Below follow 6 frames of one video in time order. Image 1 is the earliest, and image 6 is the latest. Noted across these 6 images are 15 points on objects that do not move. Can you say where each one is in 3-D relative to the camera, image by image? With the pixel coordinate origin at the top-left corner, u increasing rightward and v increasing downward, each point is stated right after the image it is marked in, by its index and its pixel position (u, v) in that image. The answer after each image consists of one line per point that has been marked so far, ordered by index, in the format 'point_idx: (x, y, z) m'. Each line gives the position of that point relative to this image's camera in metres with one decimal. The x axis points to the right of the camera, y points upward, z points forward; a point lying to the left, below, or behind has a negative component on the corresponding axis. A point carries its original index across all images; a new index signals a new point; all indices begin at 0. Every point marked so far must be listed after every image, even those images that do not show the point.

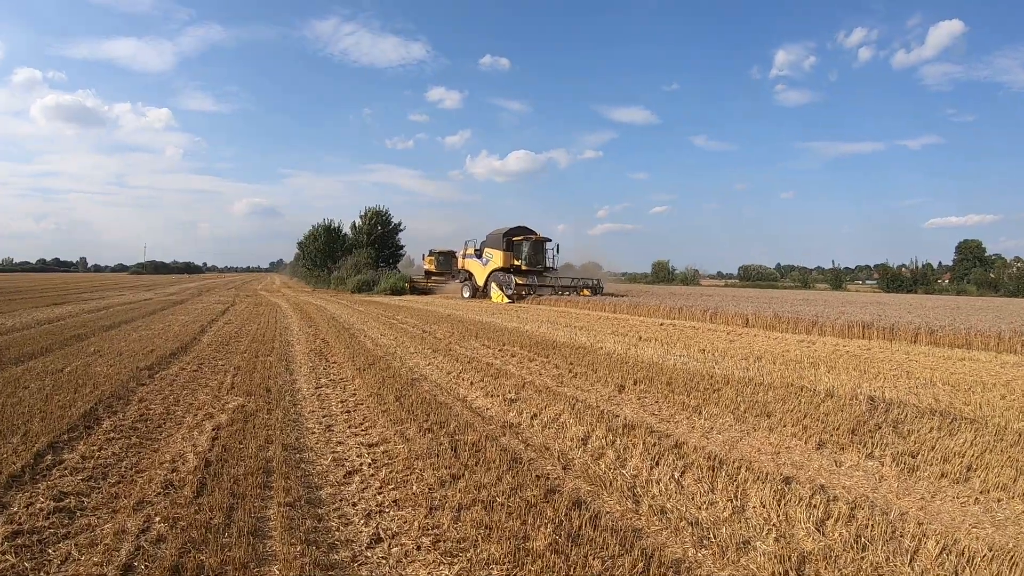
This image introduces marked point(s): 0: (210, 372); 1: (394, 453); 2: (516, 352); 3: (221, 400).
0: (-5.0, -1.4, +9.1) m
1: (-1.0, -1.4, +4.8) m
2: (+0.1, -1.2, +9.9) m
3: (-3.7, -1.5, +7.0) m
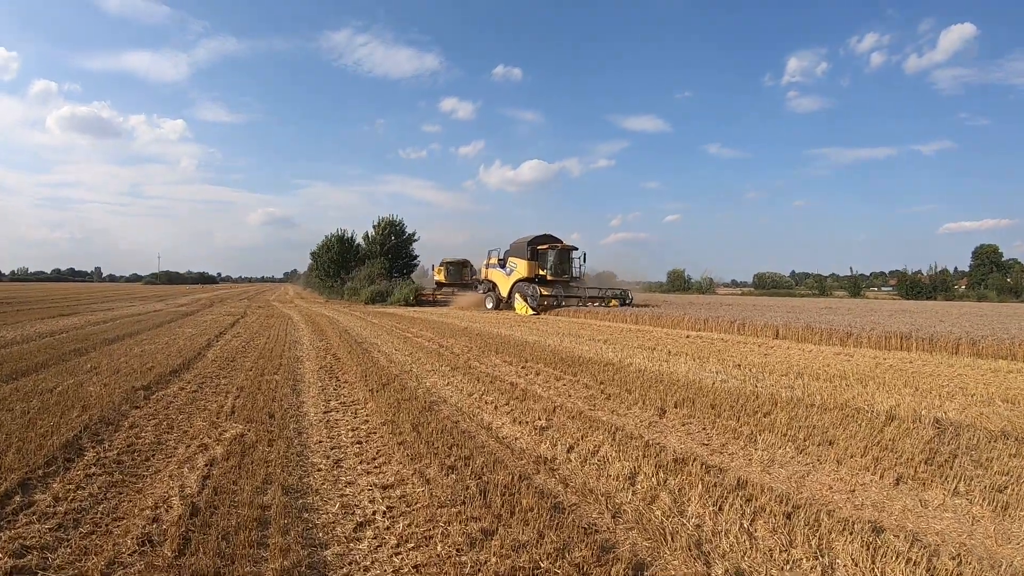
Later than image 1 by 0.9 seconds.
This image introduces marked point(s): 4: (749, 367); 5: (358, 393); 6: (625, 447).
0: (-4.6, -1.6, +8.4) m
1: (-0.7, -1.6, +4.1) m
2: (+0.5, -1.4, +9.2) m
3: (-3.4, -1.6, +6.4) m
4: (+4.4, -1.5, +10.2) m
5: (-2.1, -1.4, +7.5) m
6: (+1.1, -1.5, +5.2) m
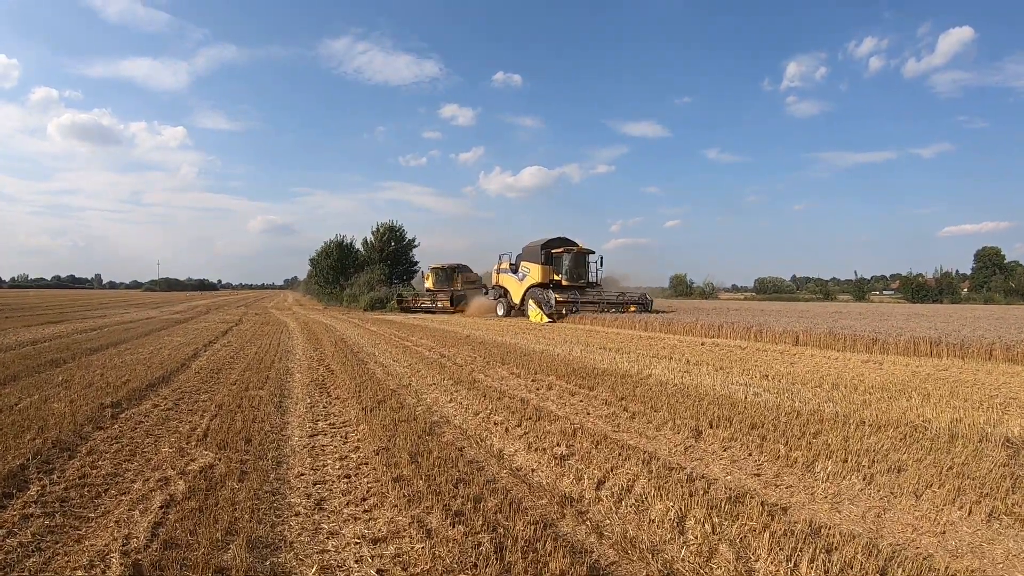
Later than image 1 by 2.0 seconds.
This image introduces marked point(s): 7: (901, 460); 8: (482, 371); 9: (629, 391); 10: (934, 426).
0: (-4.5, -1.7, +7.6) m
1: (-0.6, -1.6, +3.2) m
2: (+0.6, -1.4, +8.3) m
3: (-3.2, -1.7, +5.5) m
4: (+4.6, -1.5, +9.4) m
5: (-2.0, -1.5, +6.7) m
6: (+1.2, -1.5, +4.4) m
7: (+3.8, -1.7, +5.5) m
8: (-0.5, -1.4, +9.5) m
9: (+1.7, -1.5, +7.8) m
10: (+5.2, -1.7, +6.8) m
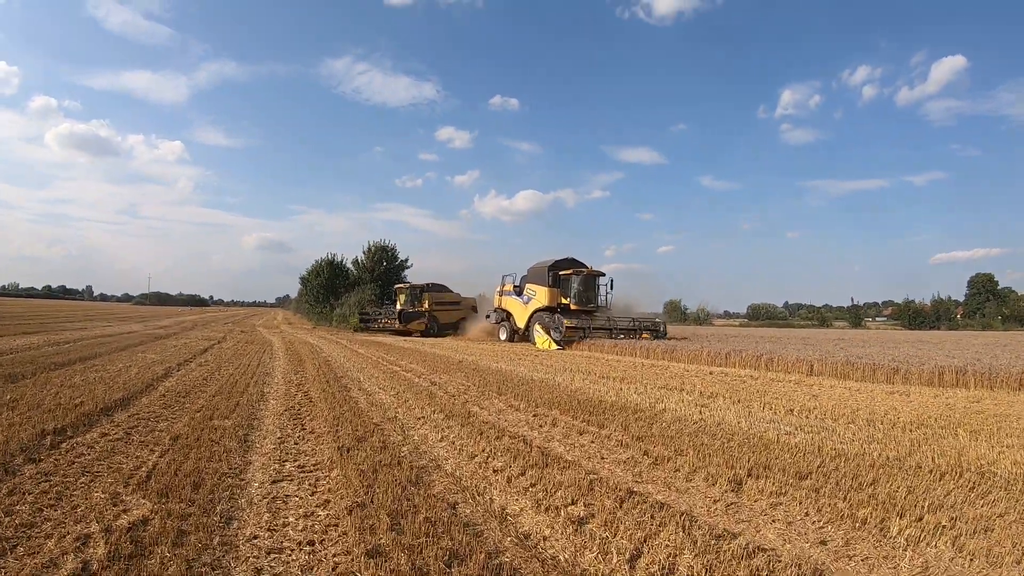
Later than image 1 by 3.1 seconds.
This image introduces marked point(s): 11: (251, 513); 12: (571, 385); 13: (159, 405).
0: (-4.4, -1.9, +6.5) m
1: (-0.5, -1.7, +2.3) m
2: (+0.6, -1.7, +7.4) m
3: (-3.2, -1.8, +4.5) m
4: (+4.5, -1.9, +8.5) m
5: (-1.9, -1.7, +5.7) m
6: (+1.3, -1.7, +3.5) m
7: (+3.9, -1.9, +4.6) m
8: (-0.5, -1.7, +8.5) m
9: (+1.7, -1.7, +6.8) m
10: (+5.2, -2.0, +5.9) m
11: (-2.0, -1.7, +4.3) m
12: (+1.1, -1.9, +10.8) m
13: (-5.7, -1.9, +9.0) m
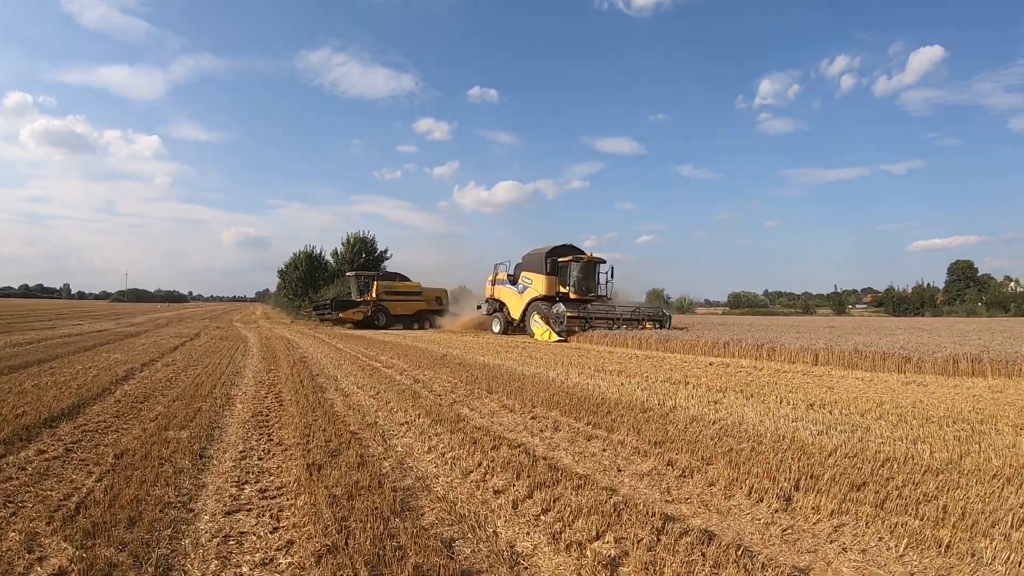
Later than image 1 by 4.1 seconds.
0: (-4.4, -1.8, +5.6) m
1: (-0.4, -1.6, +1.4) m
2: (+0.6, -1.6, +6.5) m
3: (-3.1, -1.7, +3.6) m
4: (+4.5, -1.7, +7.8) m
5: (-1.9, -1.6, +4.8) m
6: (+1.4, -1.6, +2.7) m
7: (+3.9, -1.8, +3.8) m
8: (-0.6, -1.6, +7.6) m
9: (+1.7, -1.6, +6.0) m
10: (+5.3, -1.8, +5.3) m
11: (-1.9, -1.6, +3.4) m
12: (+1.0, -1.7, +10.0) m
13: (-5.8, -1.8, +8.0) m
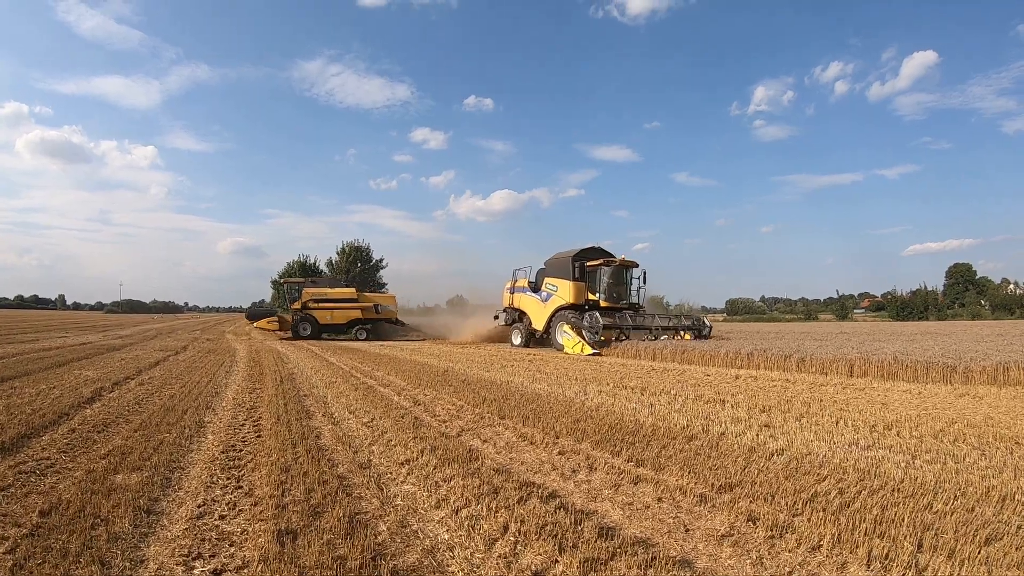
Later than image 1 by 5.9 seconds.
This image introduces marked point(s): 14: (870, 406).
0: (-4.2, -1.9, +4.4) m
1: (-0.1, -1.6, +0.3) m
2: (+0.8, -1.6, +5.4) m
3: (-2.9, -1.8, +2.4) m
4: (+4.7, -1.8, +6.7) m
5: (-1.7, -1.6, +3.6) m
6: (+1.6, -1.6, +1.5) m
7: (+4.2, -1.8, +2.7) m
8: (-0.4, -1.7, +6.5) m
9: (+1.9, -1.6, +4.9) m
10: (+5.5, -1.8, +4.2) m
11: (-1.7, -1.7, +2.2) m
12: (+1.2, -1.8, +8.9) m
13: (-5.6, -2.0, +6.8) m
14: (+5.2, -1.8, +8.5) m
